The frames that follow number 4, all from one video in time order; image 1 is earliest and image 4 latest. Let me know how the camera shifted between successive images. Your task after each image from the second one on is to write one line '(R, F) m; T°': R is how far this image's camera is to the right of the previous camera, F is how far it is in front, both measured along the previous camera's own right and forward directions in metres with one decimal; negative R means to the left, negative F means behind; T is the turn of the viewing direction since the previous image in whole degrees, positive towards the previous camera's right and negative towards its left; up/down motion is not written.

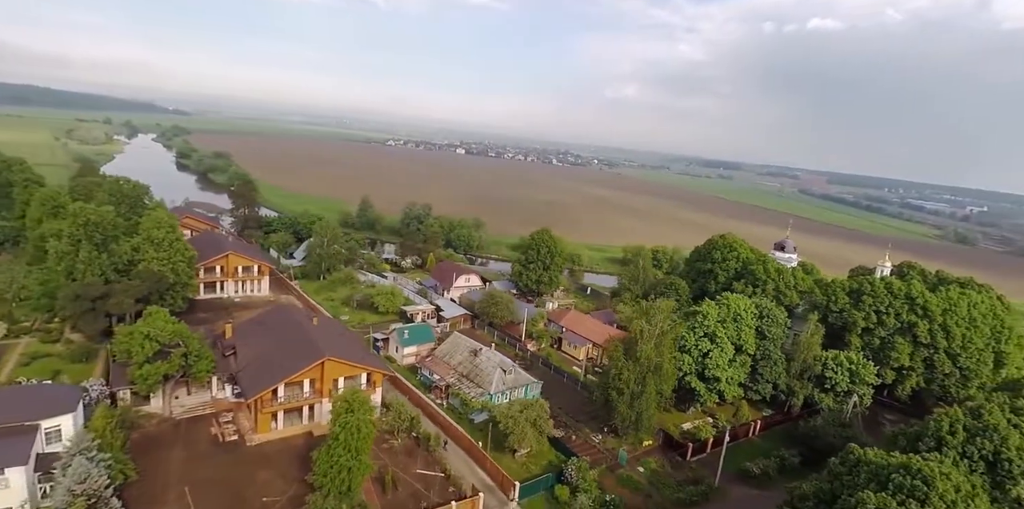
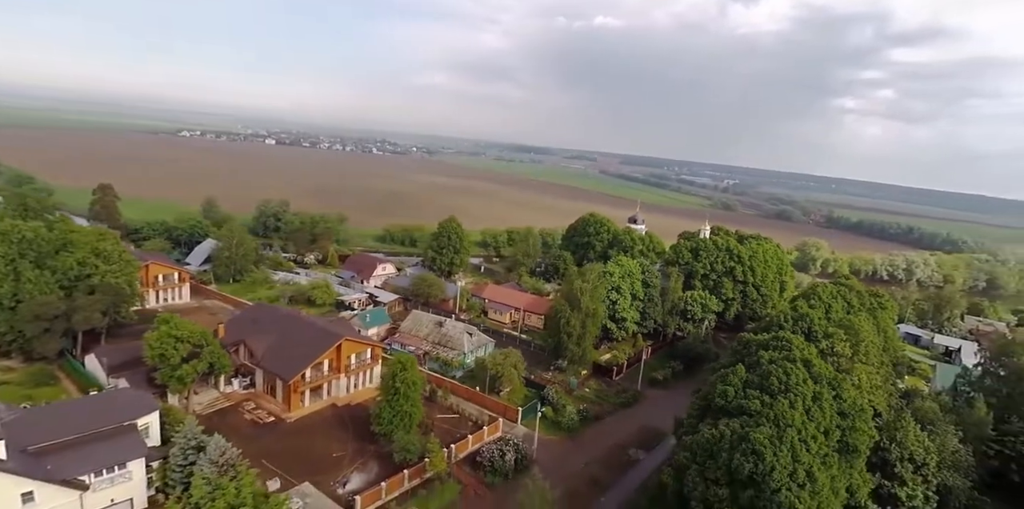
(-7.2, -4.3) m; +19°
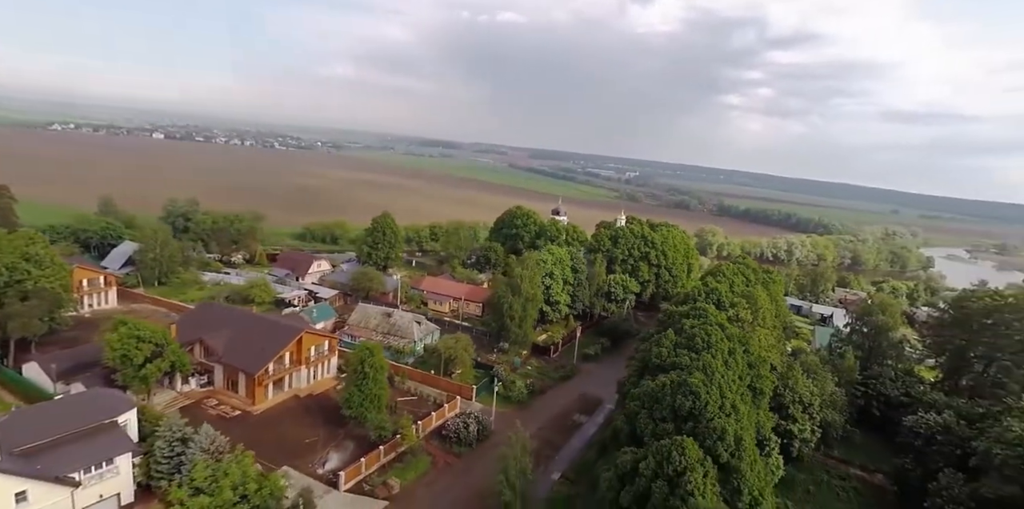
(-1.8, -2.0) m; +9°
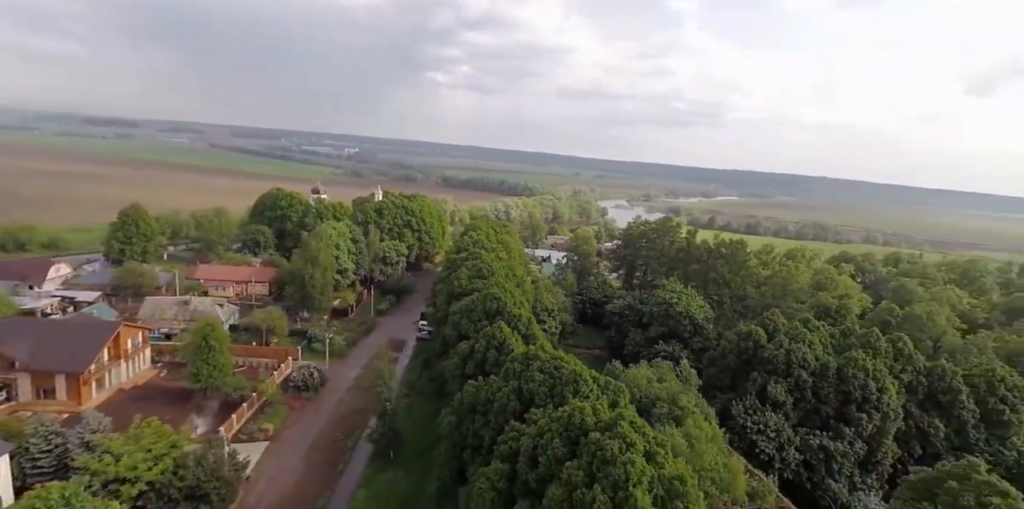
(-4.7, -5.2) m; +28°
